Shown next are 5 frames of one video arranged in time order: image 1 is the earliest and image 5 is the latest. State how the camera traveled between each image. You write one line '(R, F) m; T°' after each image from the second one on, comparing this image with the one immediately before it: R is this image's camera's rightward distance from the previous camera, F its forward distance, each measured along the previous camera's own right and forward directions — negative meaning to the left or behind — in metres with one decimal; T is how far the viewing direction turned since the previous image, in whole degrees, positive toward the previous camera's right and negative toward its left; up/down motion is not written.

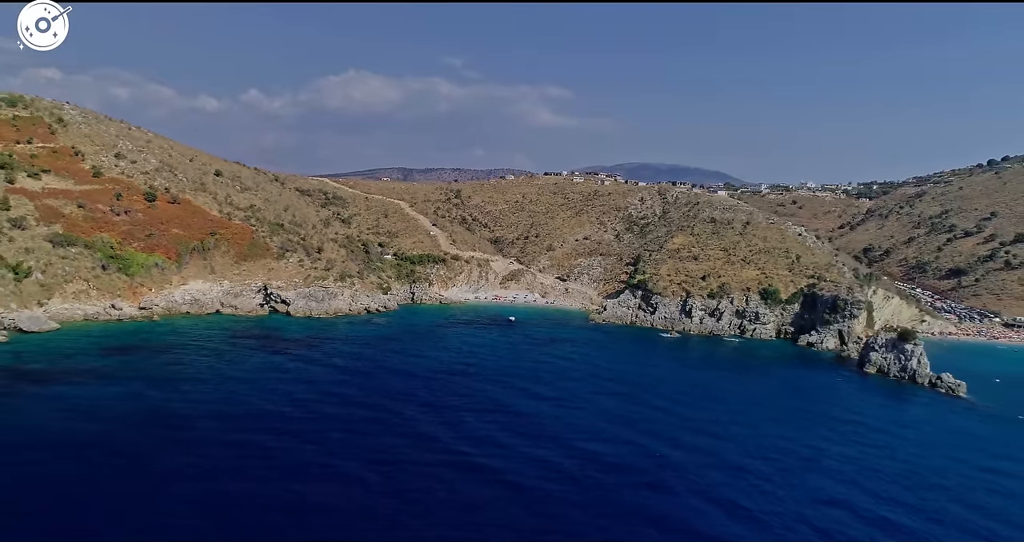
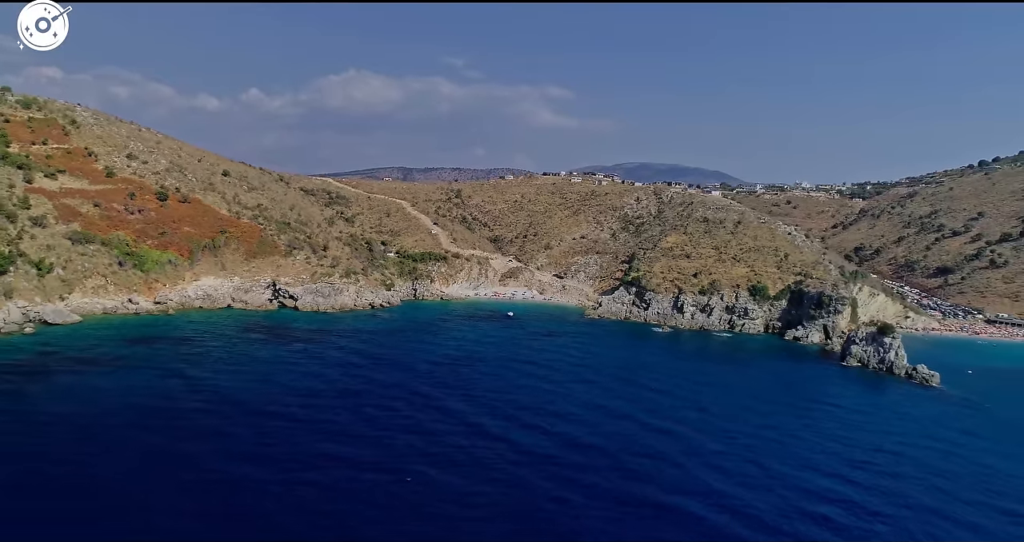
(+0.1, -2.1) m; 0°
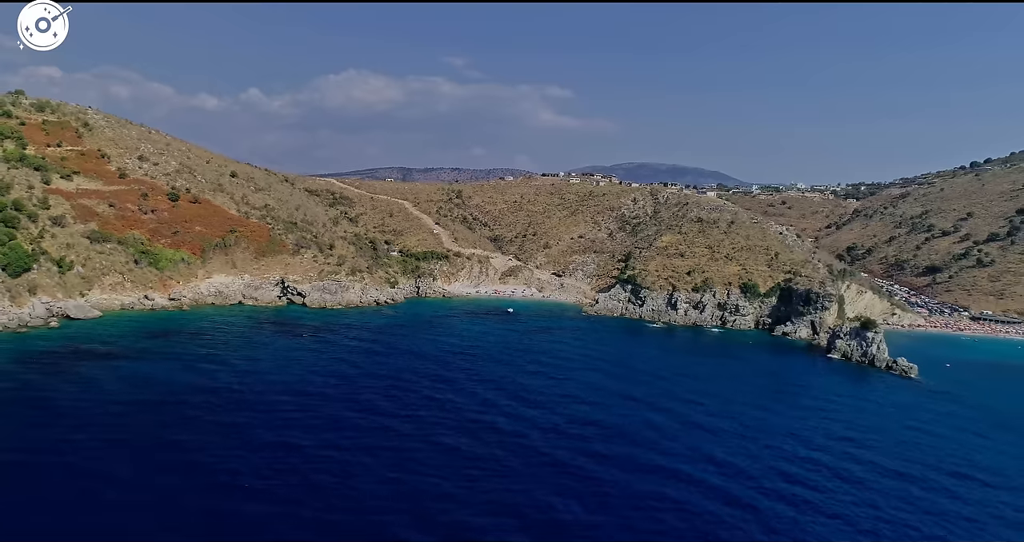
(0.0, -2.1) m; 0°
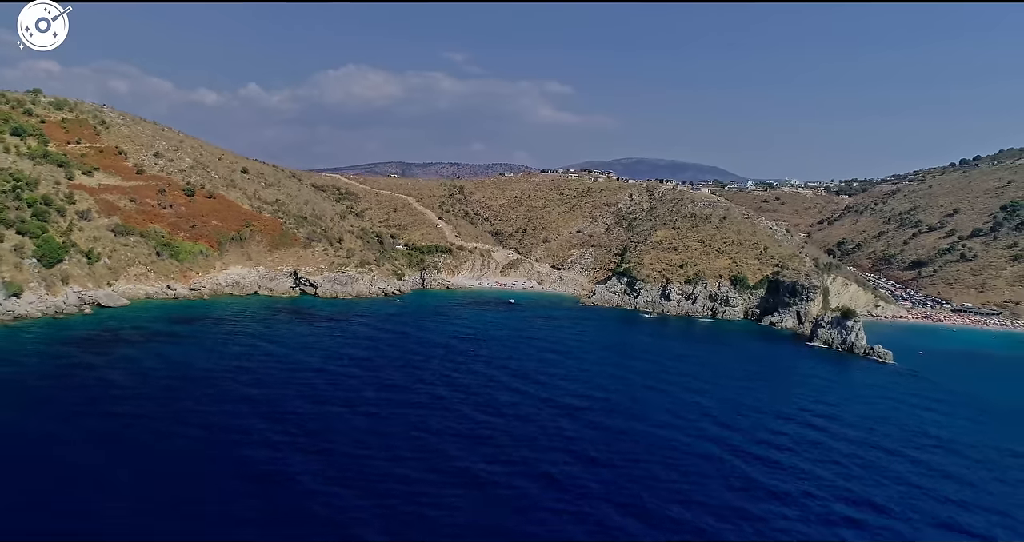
(-0.2, -2.9) m; 0°
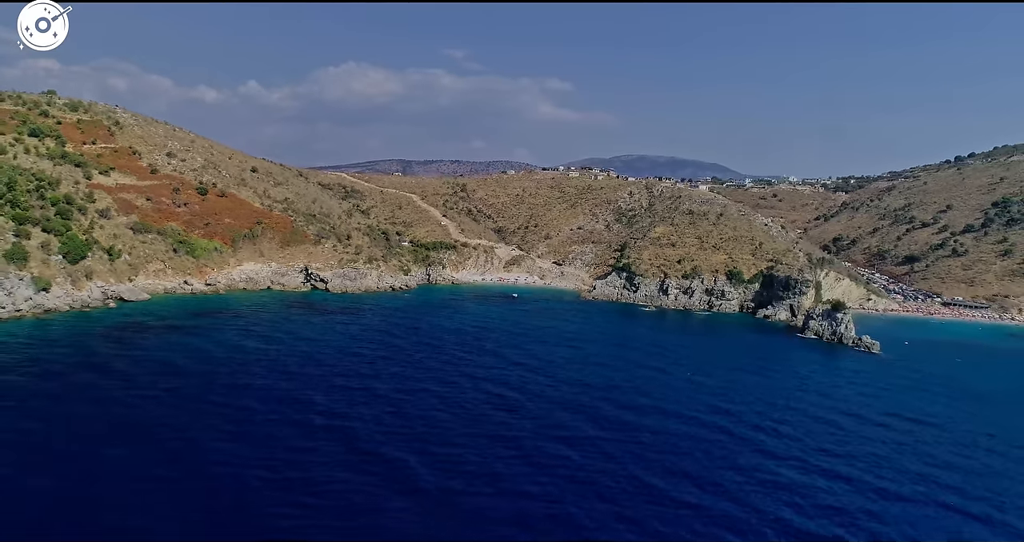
(-0.3, -2.1) m; 0°
